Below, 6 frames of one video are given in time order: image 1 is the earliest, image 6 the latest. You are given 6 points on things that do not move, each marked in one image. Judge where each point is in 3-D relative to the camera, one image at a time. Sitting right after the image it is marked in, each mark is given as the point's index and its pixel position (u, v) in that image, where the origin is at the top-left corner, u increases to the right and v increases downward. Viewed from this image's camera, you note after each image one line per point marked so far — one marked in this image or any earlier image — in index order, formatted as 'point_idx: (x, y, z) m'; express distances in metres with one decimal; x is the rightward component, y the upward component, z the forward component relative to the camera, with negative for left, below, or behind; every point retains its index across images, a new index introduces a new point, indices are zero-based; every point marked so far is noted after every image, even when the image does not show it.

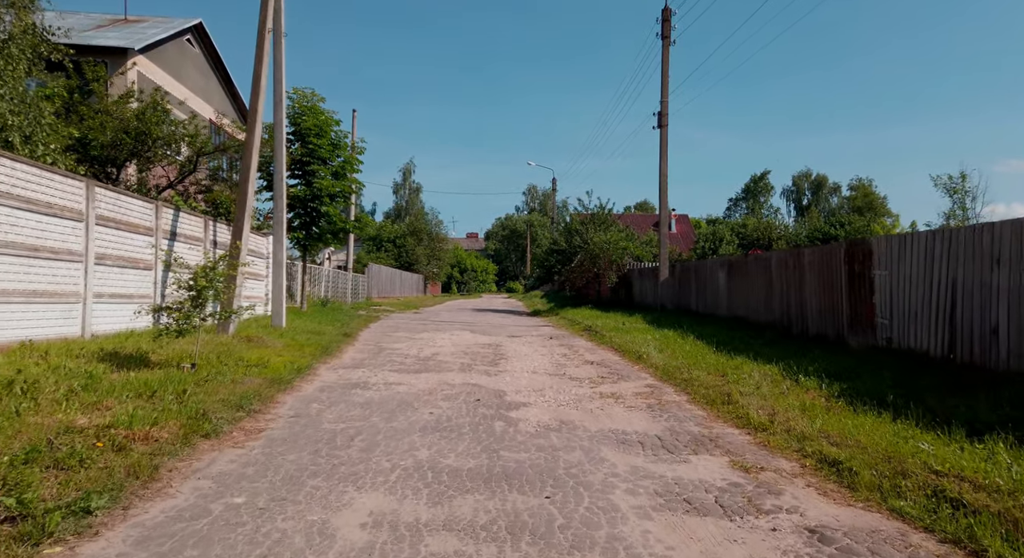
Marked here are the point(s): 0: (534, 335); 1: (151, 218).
0: (+0.5, -1.4, +15.2) m
1: (-5.5, +0.9, +9.5) m
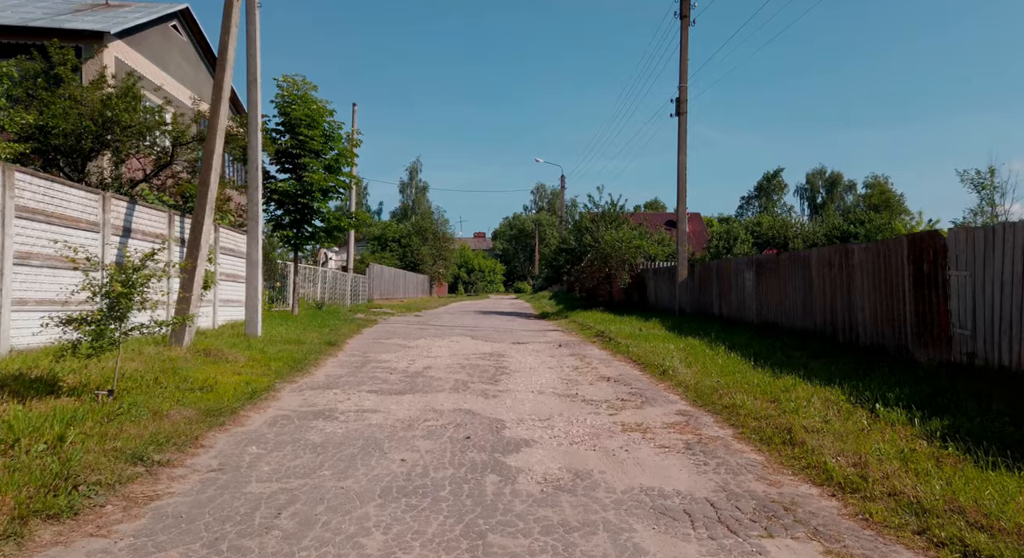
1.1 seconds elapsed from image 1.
0: (+0.6, -1.4, +13.8) m
1: (-5.5, +0.9, +8.2) m
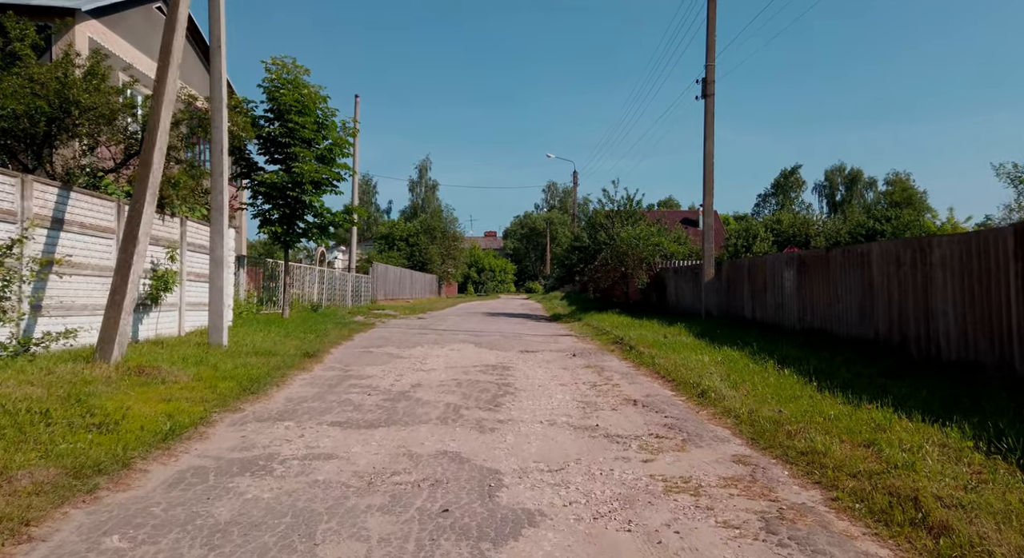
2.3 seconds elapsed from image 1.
0: (+0.8, -1.4, +12.3) m
1: (-5.4, +0.9, +6.7) m
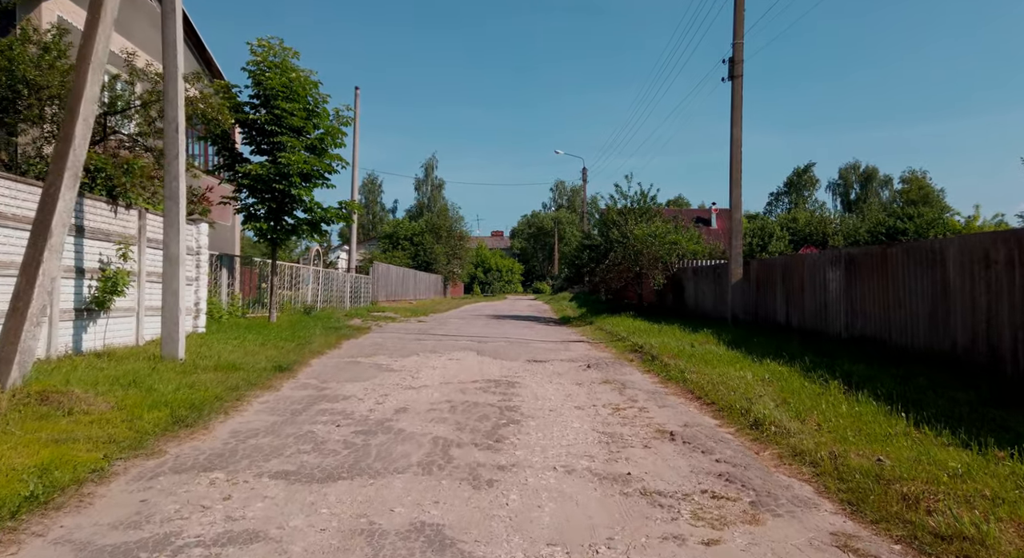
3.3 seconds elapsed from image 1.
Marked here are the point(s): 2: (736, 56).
0: (+0.9, -1.4, +10.9) m
1: (-5.4, +0.9, +5.4) m
2: (+5.0, +5.0, +13.8) m
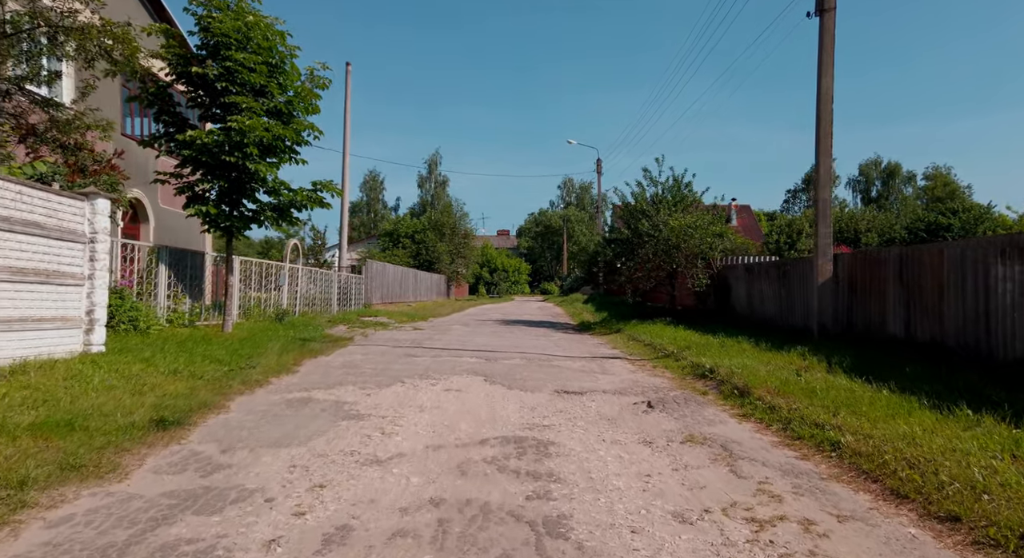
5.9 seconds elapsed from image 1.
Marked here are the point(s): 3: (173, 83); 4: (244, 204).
0: (+1.2, -1.4, +7.6) m
1: (-5.2, +0.9, +2.2) m
2: (+5.3, +5.0, +10.5) m
3: (-6.5, +3.8, +12.0) m
4: (-5.5, +1.5, +12.6) m
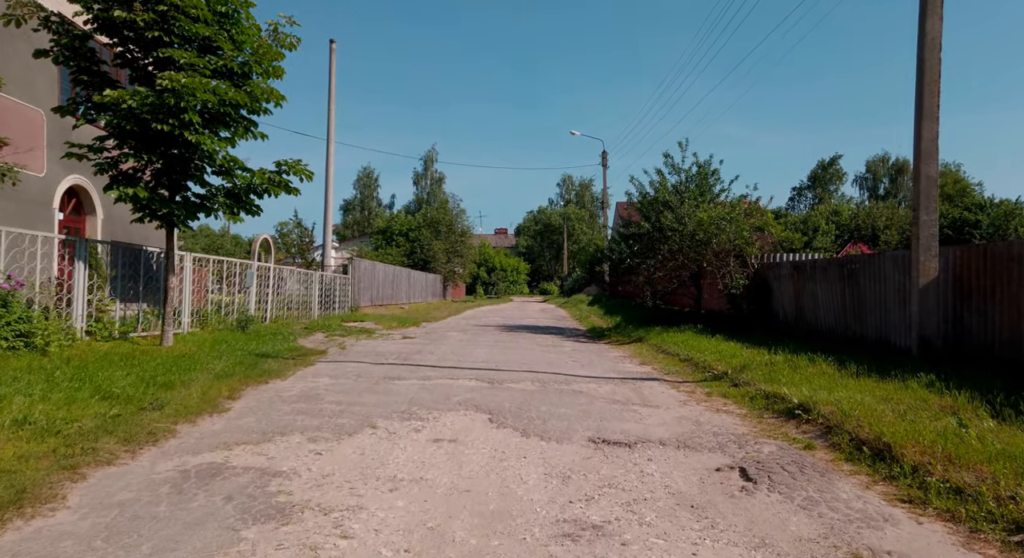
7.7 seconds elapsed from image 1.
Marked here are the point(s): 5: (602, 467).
0: (+1.3, -1.4, +5.2) m
1: (-5.0, +0.9, -0.2) m
2: (+5.4, +5.0, +8.1) m
3: (-6.4, +3.8, +9.5) m
4: (-5.3, +1.5, +10.1) m
5: (+0.7, -1.5, +4.9) m
